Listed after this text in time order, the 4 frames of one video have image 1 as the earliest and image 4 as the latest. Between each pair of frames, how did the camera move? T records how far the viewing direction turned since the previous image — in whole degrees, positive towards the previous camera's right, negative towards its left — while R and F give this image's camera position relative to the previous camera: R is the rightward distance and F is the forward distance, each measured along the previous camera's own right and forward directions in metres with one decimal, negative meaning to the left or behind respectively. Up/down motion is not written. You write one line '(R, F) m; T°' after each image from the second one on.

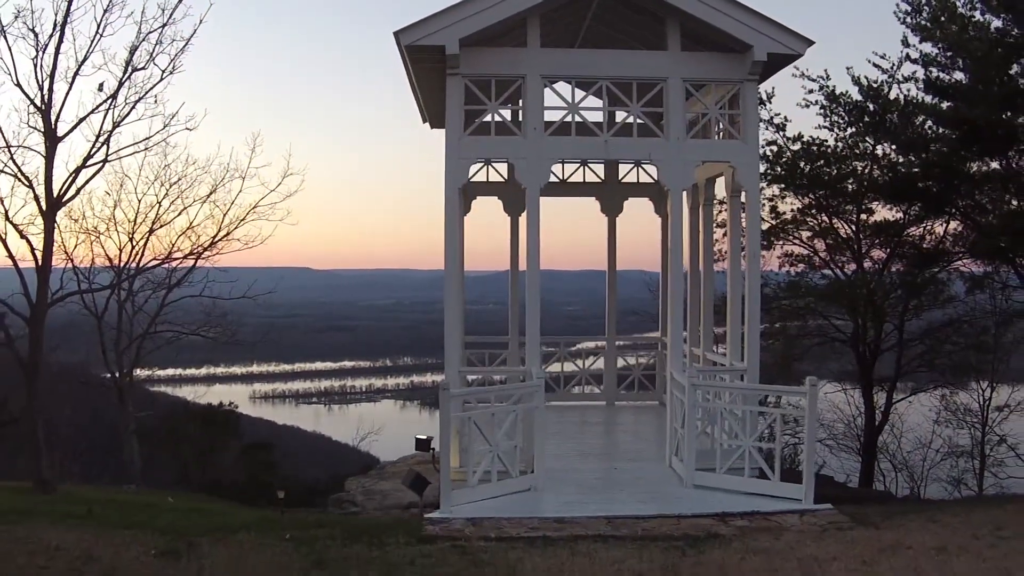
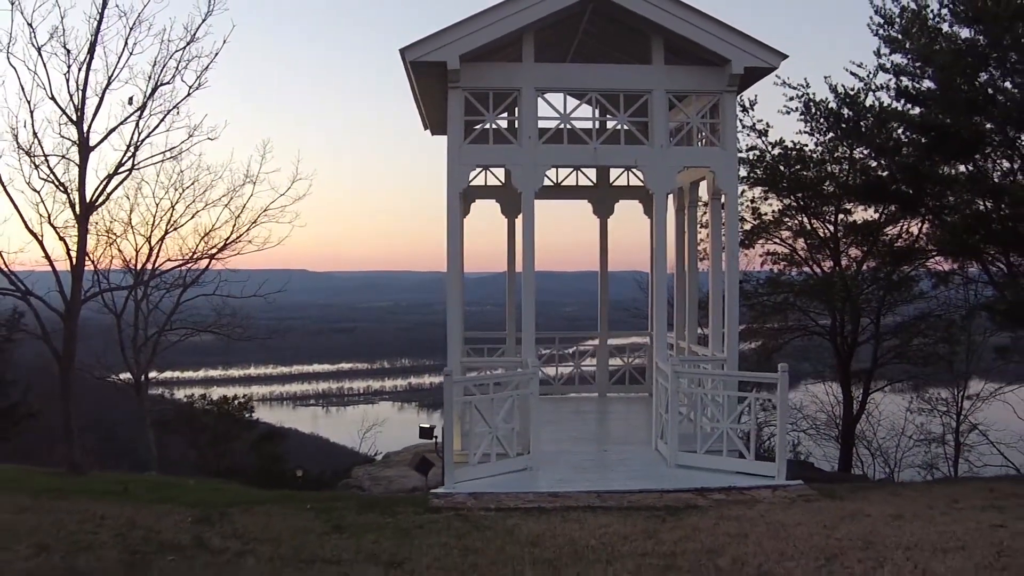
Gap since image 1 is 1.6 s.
(0.0, -0.7) m; 0°
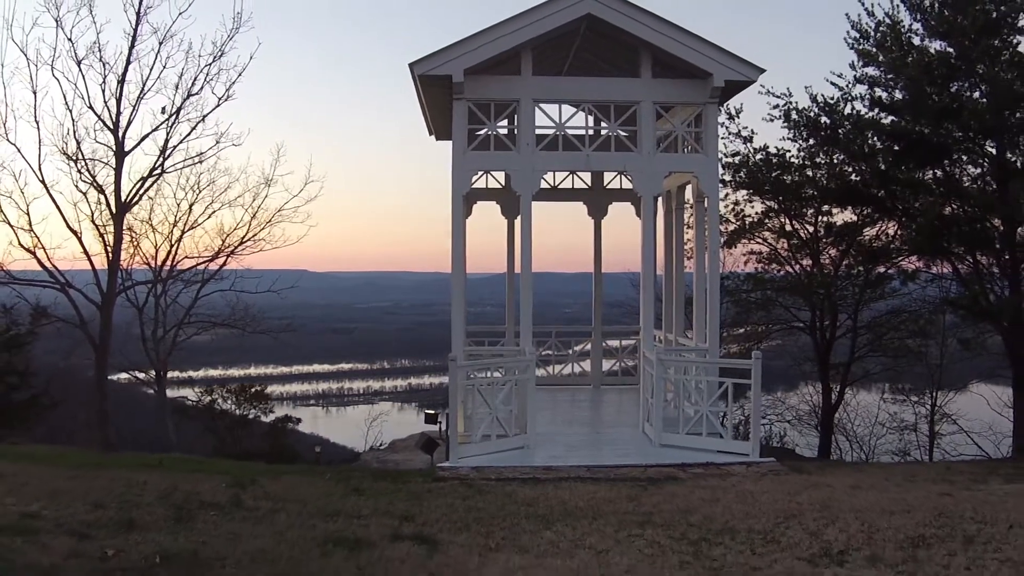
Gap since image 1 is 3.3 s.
(0.0, -0.9) m; 0°
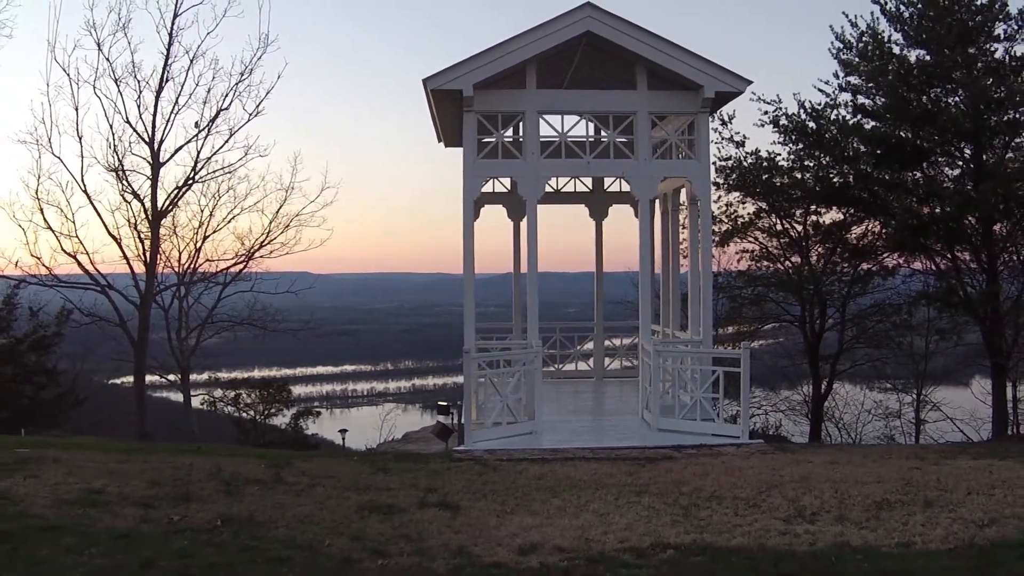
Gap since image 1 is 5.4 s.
(-0.1, -0.8) m; 0°
